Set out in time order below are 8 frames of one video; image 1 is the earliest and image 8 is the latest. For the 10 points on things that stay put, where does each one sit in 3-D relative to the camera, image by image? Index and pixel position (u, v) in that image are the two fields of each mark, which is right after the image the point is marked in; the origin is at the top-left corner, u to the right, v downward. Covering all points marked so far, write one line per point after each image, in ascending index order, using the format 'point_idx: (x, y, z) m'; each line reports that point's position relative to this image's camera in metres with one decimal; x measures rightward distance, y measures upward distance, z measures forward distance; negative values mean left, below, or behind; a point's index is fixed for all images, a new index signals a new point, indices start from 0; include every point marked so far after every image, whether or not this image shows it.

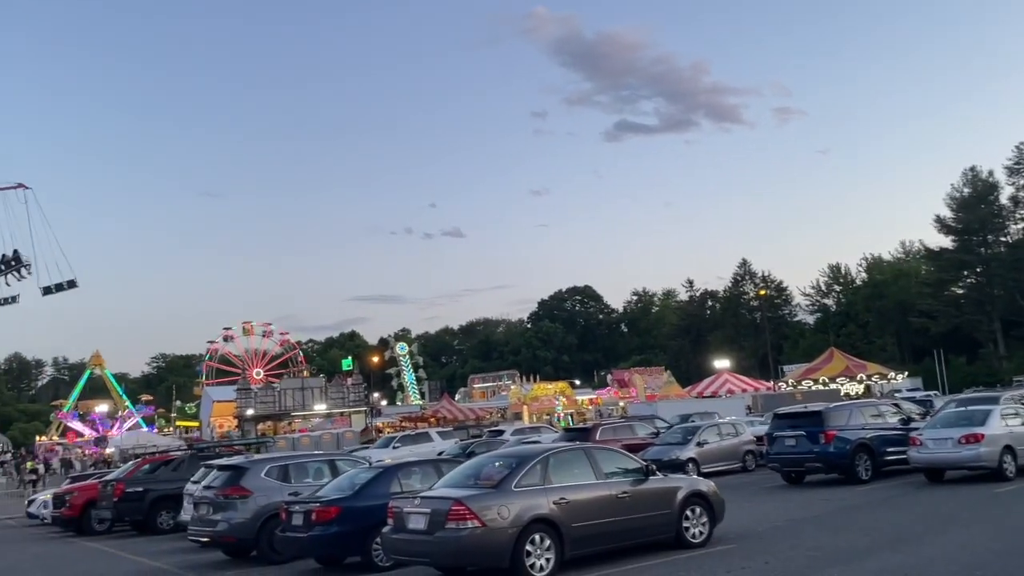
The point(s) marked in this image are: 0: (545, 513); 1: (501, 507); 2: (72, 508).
0: (+0.4, -2.5, +9.3) m
1: (-0.1, -2.4, +9.0) m
2: (-10.3, -5.2, +19.6) m
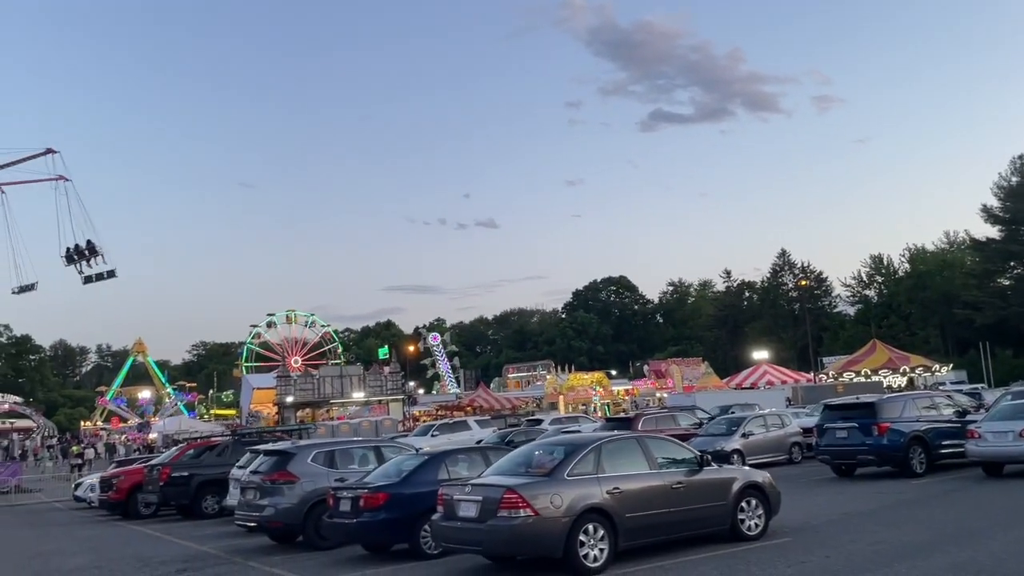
0: (+0.9, -2.3, +9.1) m
1: (+0.4, -2.2, +8.8) m
2: (-9.4, -4.9, +19.9) m
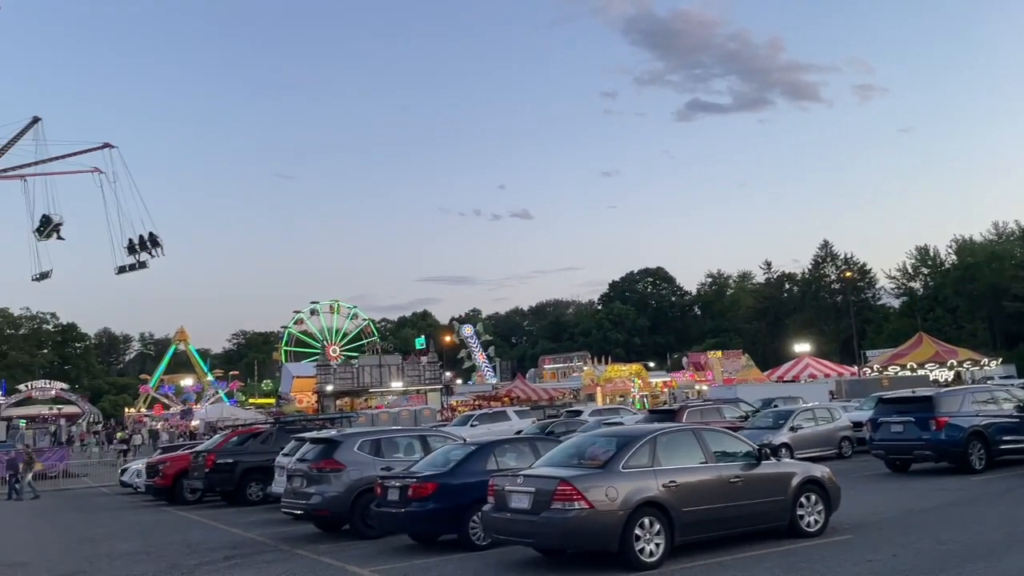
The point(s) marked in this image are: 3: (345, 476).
0: (+1.5, -2.2, +8.8) m
1: (+1.0, -2.1, +8.6) m
2: (-8.3, -4.6, +20.0) m
3: (-2.5, -2.8, +12.3) m
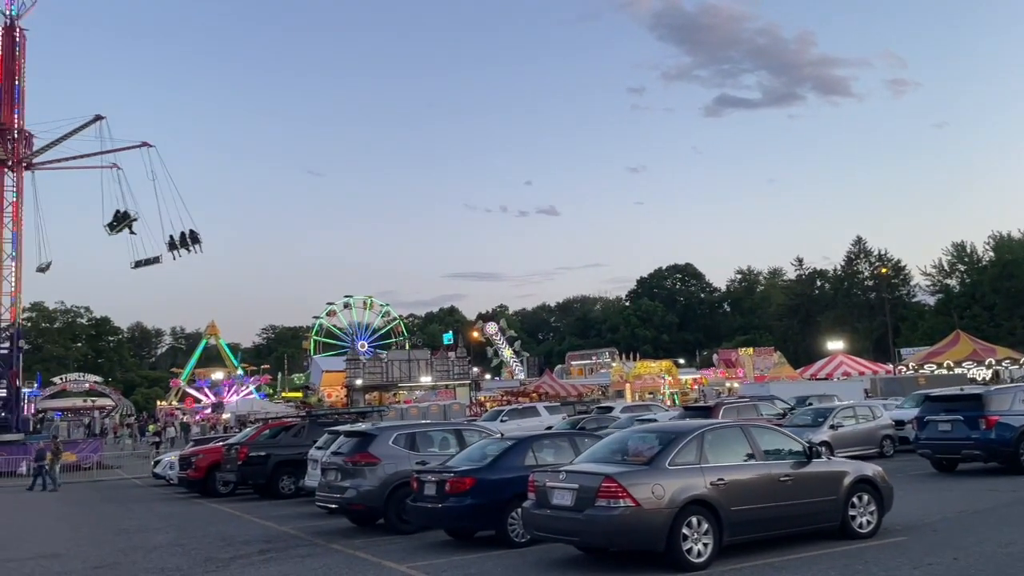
0: (+1.9, -2.1, +8.5) m
1: (+1.4, -2.0, +8.3) m
2: (-7.6, -4.4, +20.1) m
3: (-1.9, -2.6, +12.1) m
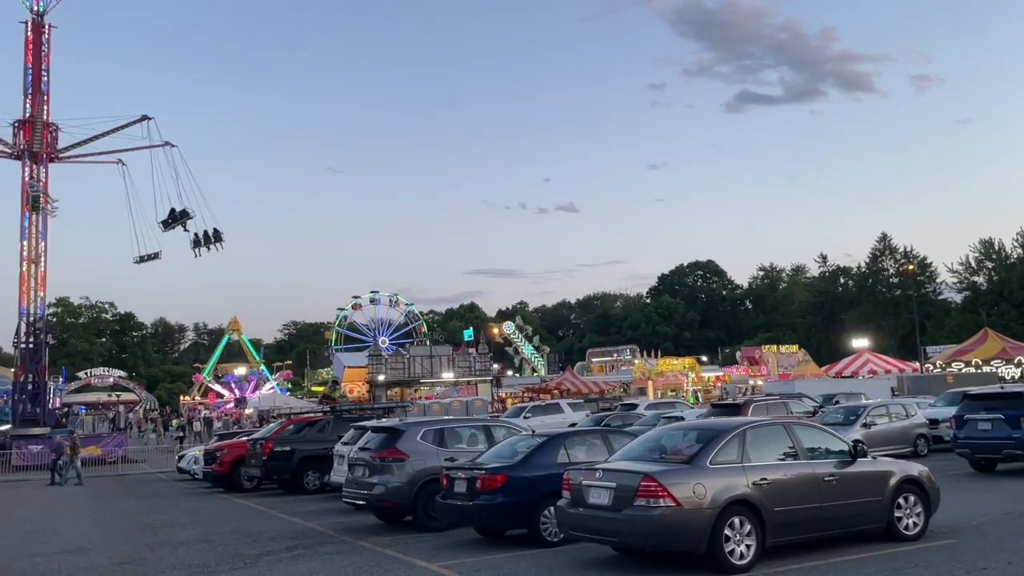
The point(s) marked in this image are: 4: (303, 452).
0: (+2.3, -2.0, +8.2) m
1: (+1.8, -1.9, +8.0) m
2: (-6.9, -4.2, +20.0) m
3: (-1.5, -2.6, +11.9) m
4: (-4.7, -3.6, +18.6) m
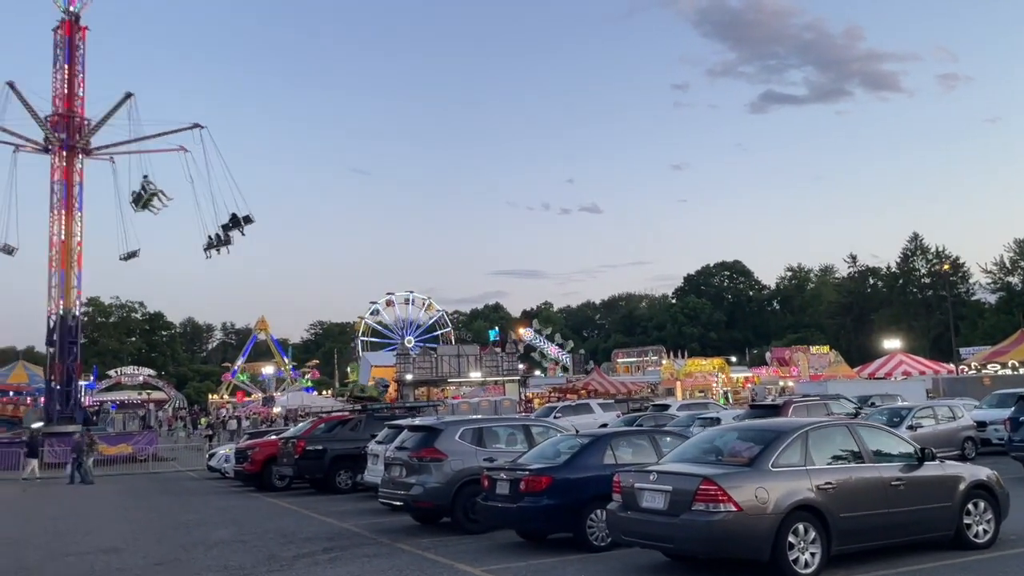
0: (+2.8, -2.0, +7.8) m
1: (+2.2, -1.8, +7.6) m
2: (-6.1, -4.2, +19.8) m
3: (-0.9, -2.5, +11.6) m
4: (-3.9, -3.6, +18.3) m
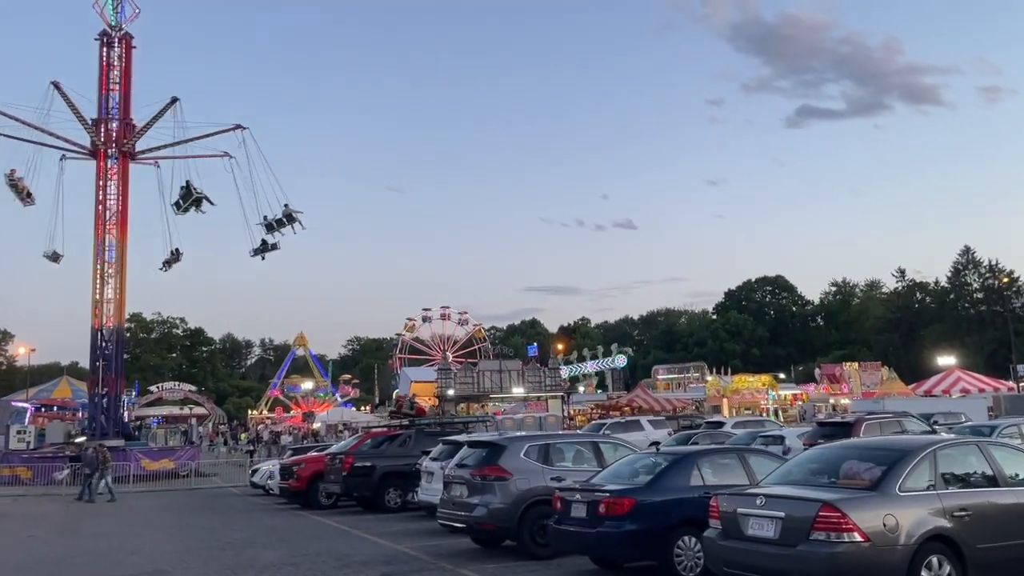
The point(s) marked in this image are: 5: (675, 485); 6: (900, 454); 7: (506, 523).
0: (+3.5, -1.9, +6.8) m
1: (+3.0, -1.8, +6.6) m
2: (-4.9, -4.4, +19.1) m
3: (0.0, -2.6, +10.8) m
4: (-2.7, -3.8, +17.6) m
5: (+1.7, -2.1, +9.0) m
6: (+3.3, -1.4, +7.2) m
7: (-0.1, -3.0, +10.7) m
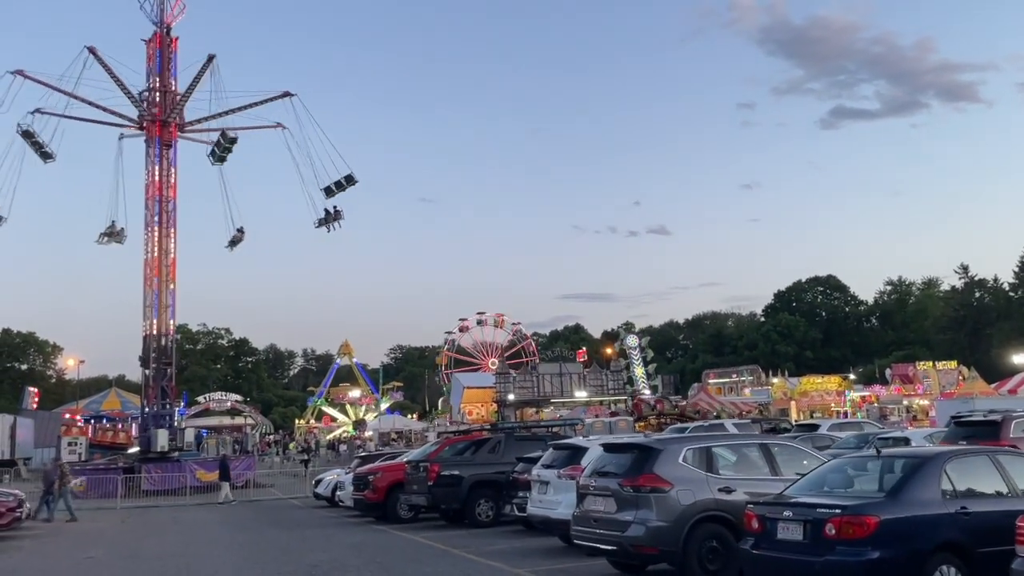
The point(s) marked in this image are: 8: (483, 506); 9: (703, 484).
0: (+5.0, -1.5, +4.6) m
1: (+4.4, -1.3, +4.5) m
2: (-2.8, -4.2, +17.3) m
3: (+1.7, -2.2, +8.7) m
4: (-0.7, -3.5, +15.6) m
5: (+3.3, -1.7, +6.8) m
6: (+4.8, -1.0, +5.0) m
7: (+1.6, -2.6, +8.6) m
8: (-0.6, -4.1, +15.7) m
9: (+2.0, -2.1, +8.9) m
